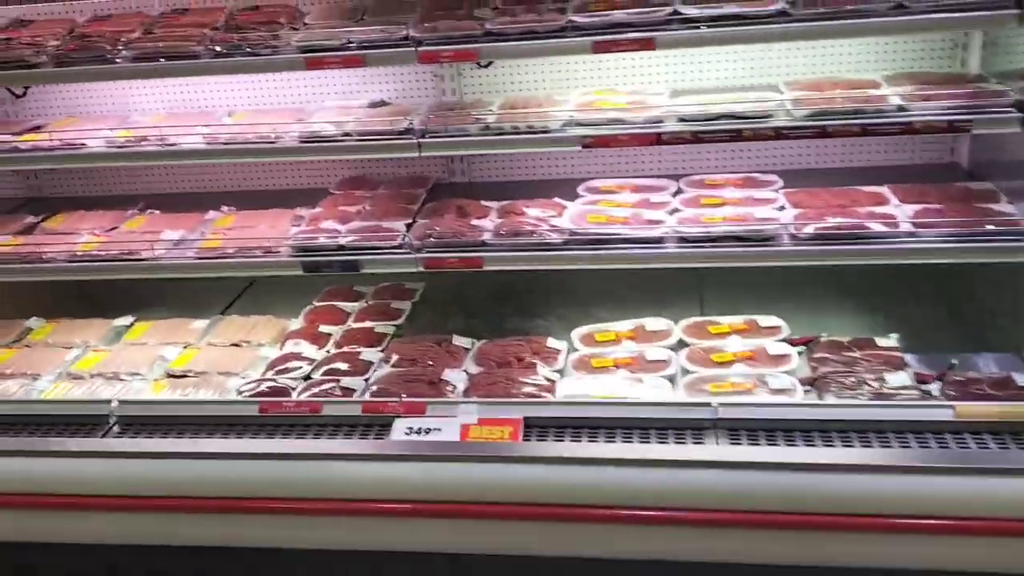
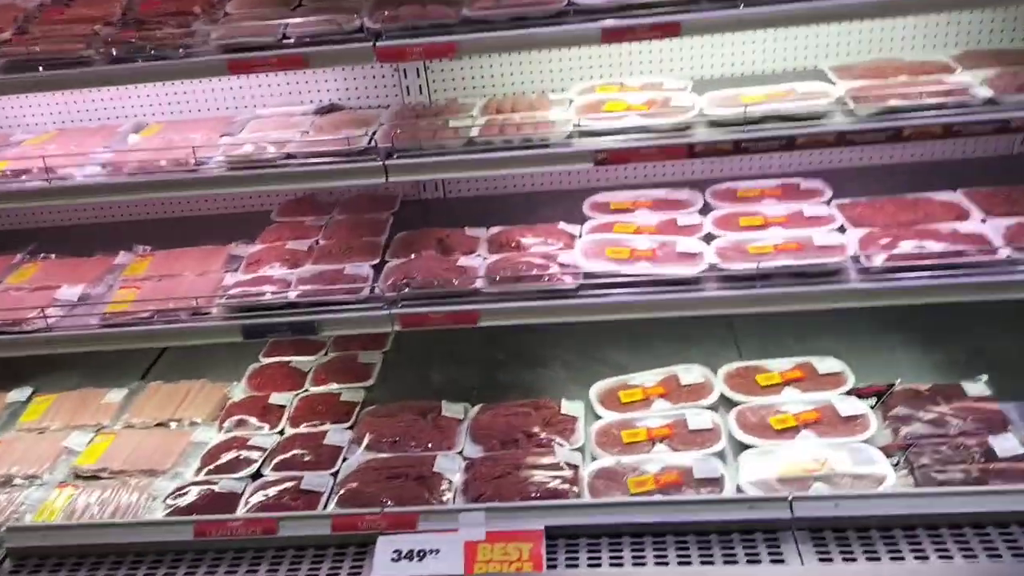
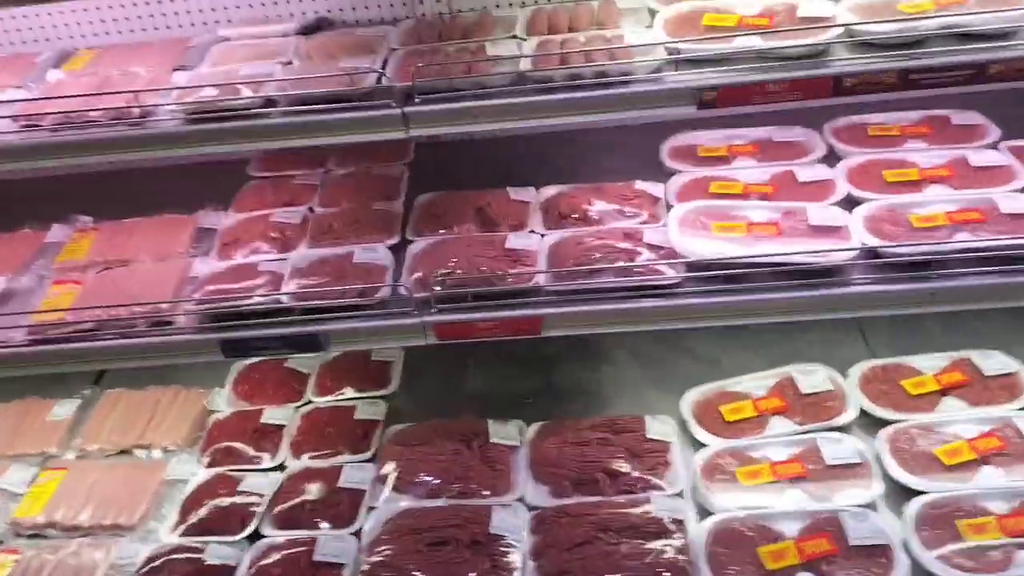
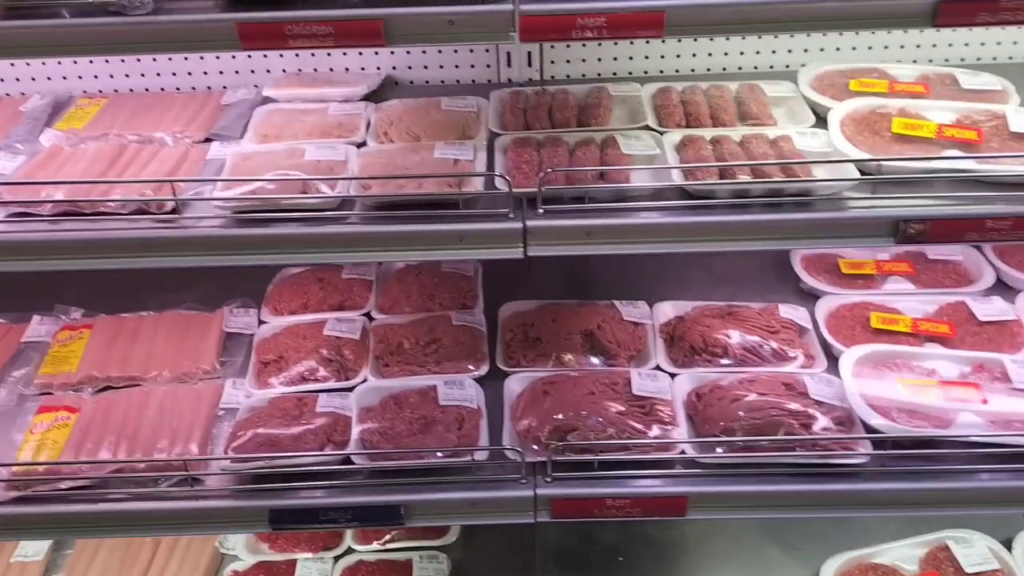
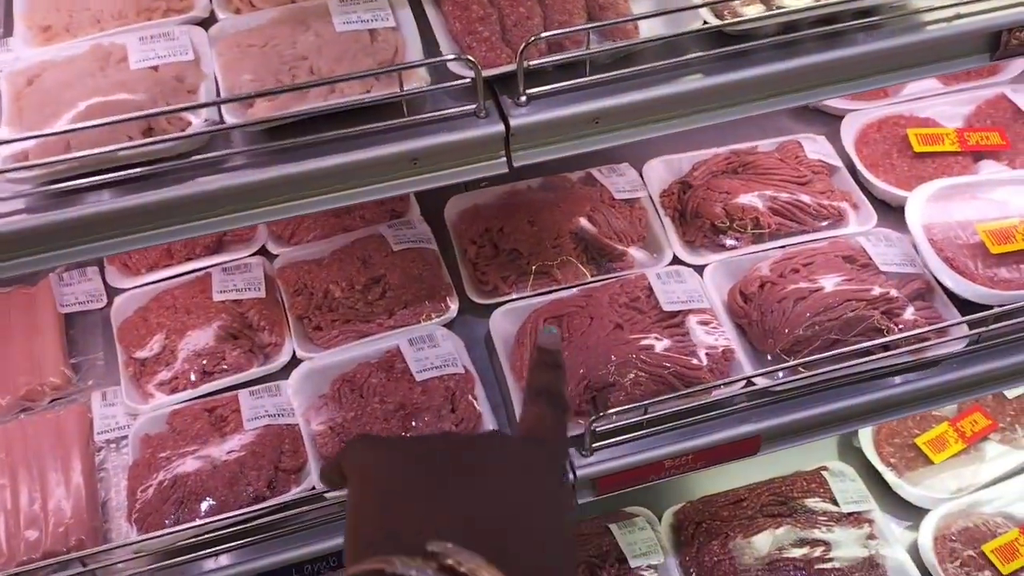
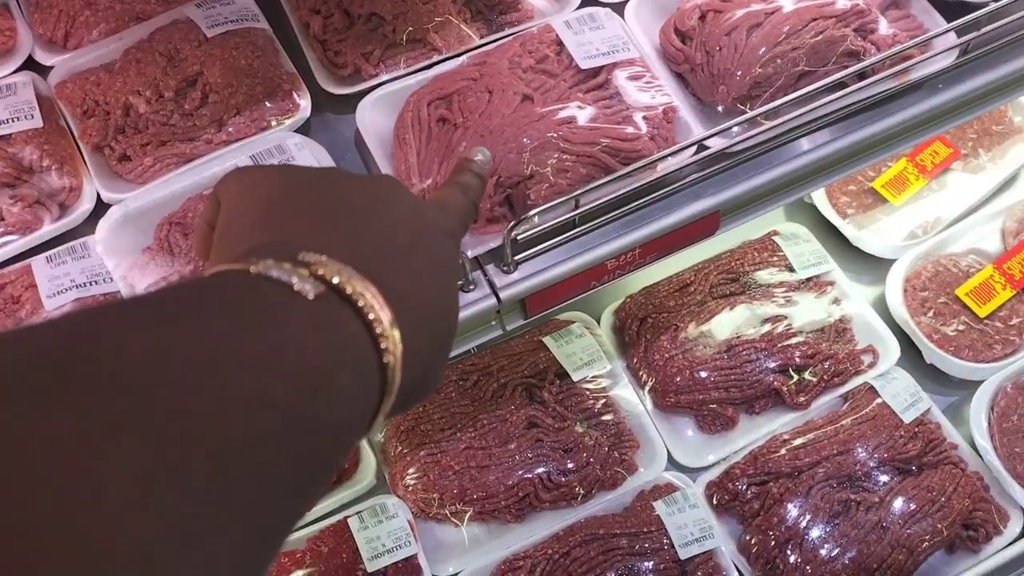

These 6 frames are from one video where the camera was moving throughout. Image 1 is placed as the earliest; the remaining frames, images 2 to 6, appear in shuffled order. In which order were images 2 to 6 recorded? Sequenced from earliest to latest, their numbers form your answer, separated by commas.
2, 3, 4, 5, 6
